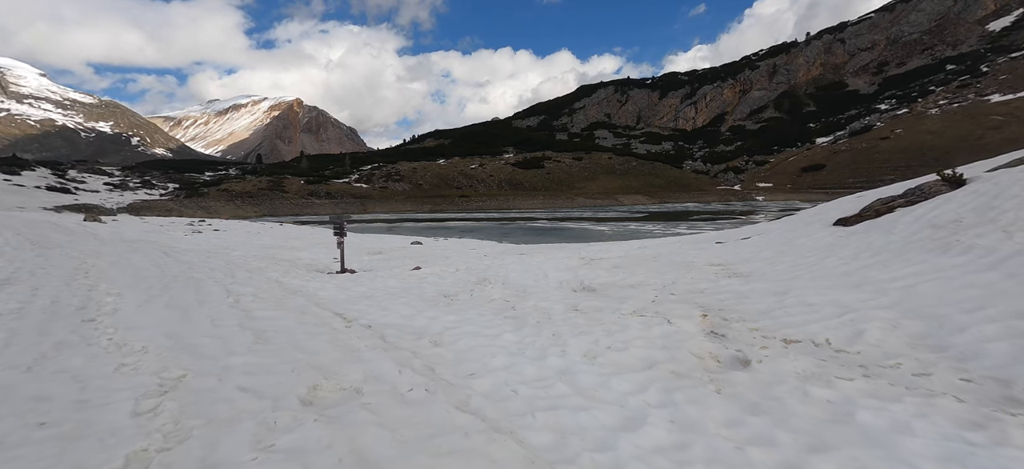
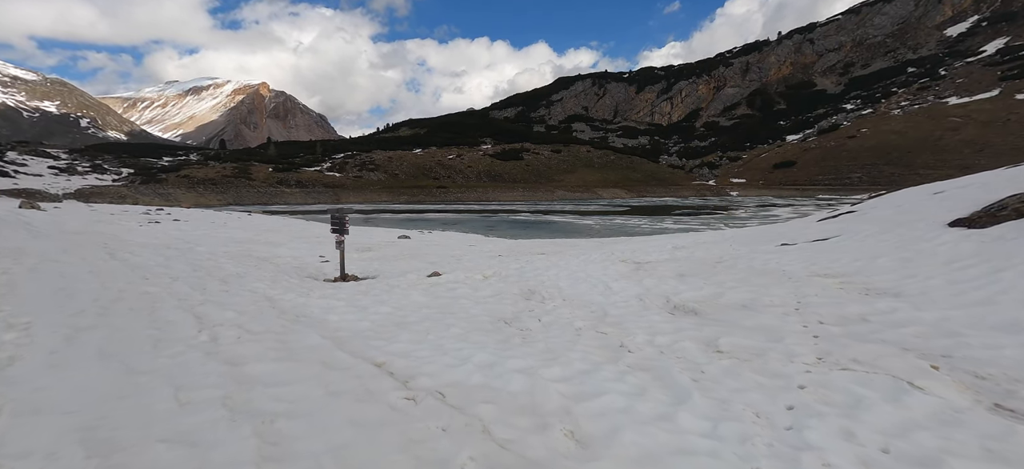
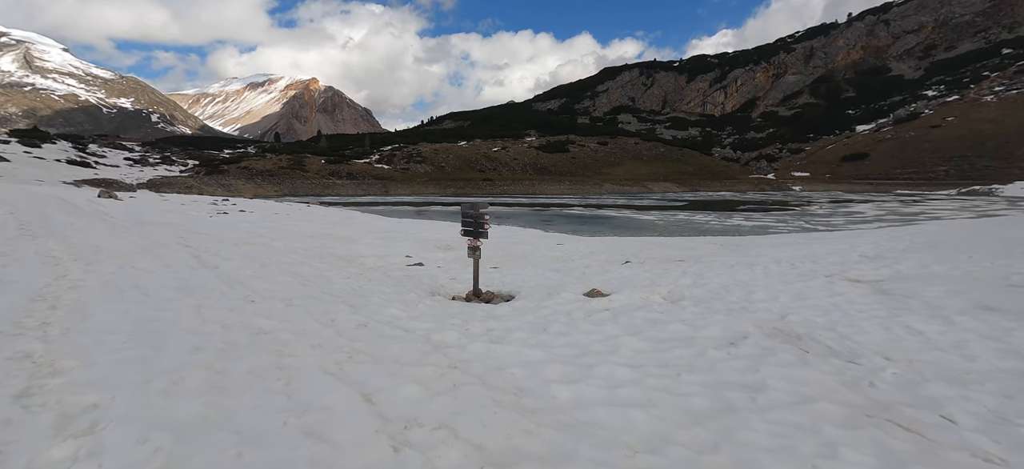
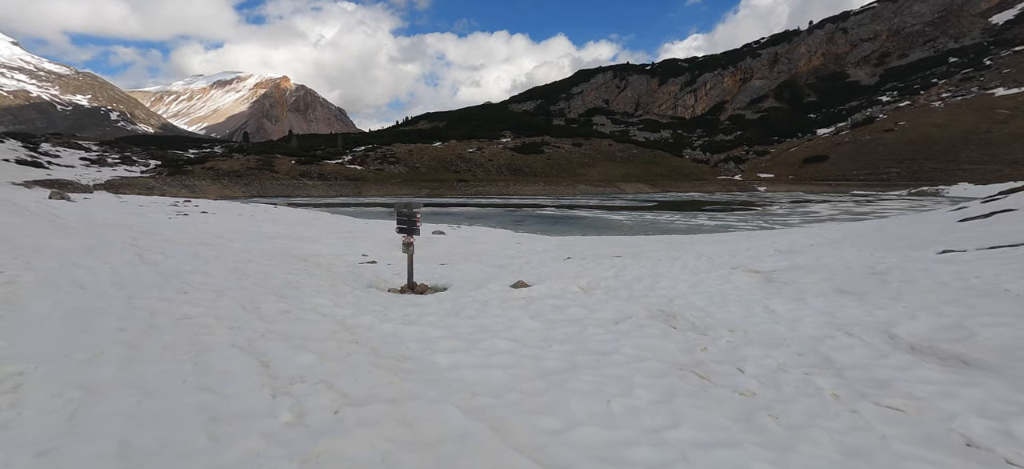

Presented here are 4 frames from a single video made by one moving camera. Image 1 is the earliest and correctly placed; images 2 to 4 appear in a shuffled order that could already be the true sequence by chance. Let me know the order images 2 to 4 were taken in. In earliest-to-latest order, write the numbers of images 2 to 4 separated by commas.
2, 4, 3
